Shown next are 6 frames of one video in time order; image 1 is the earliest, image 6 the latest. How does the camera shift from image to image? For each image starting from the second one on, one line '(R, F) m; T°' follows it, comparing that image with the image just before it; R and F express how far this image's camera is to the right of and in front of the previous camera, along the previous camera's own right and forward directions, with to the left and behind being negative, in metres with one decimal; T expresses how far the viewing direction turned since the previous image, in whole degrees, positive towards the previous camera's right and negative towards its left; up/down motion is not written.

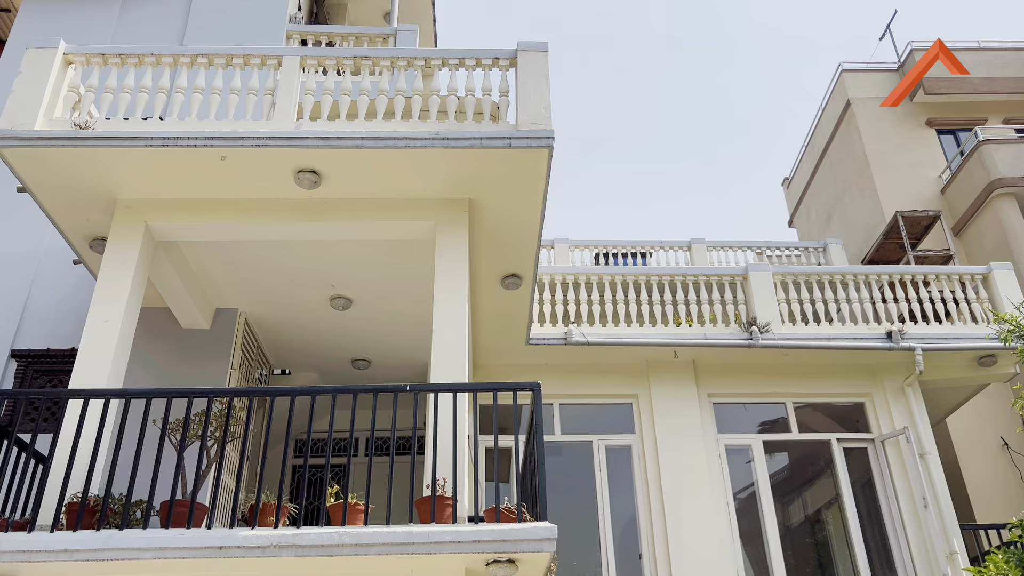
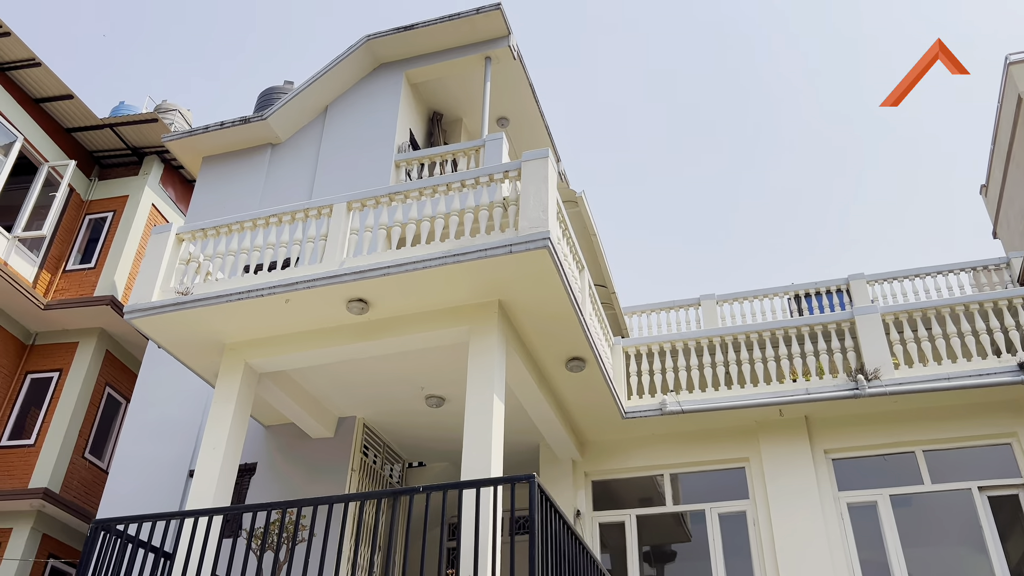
(+1.8, -0.2) m; -17°
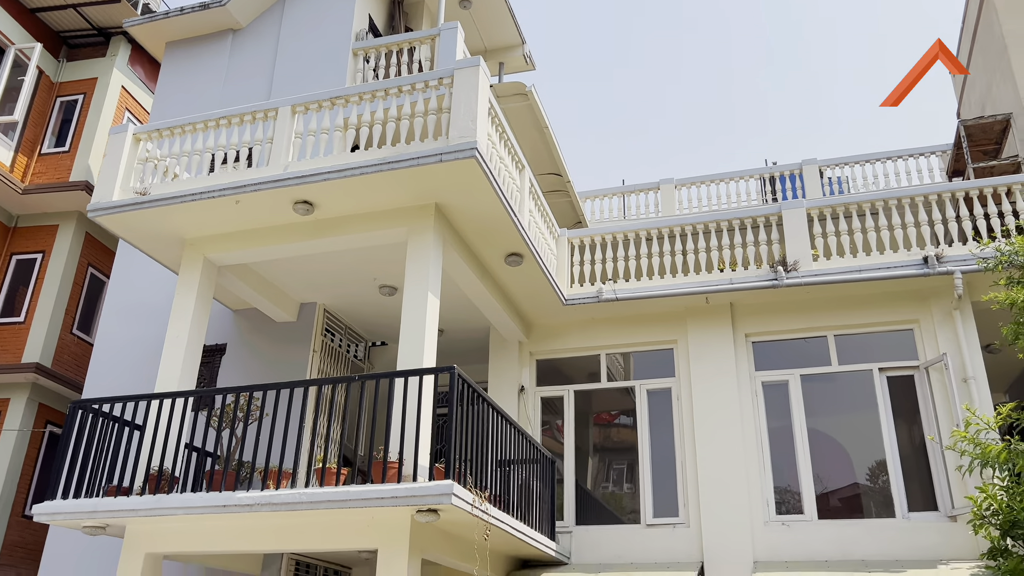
(+0.6, -0.5) m; 0°
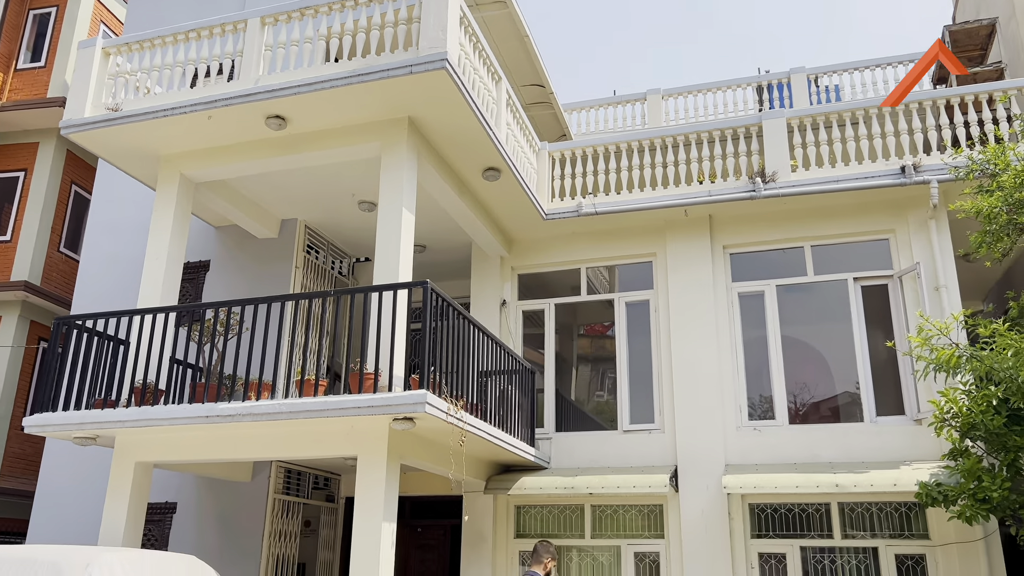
(+0.2, -0.1) m; 0°
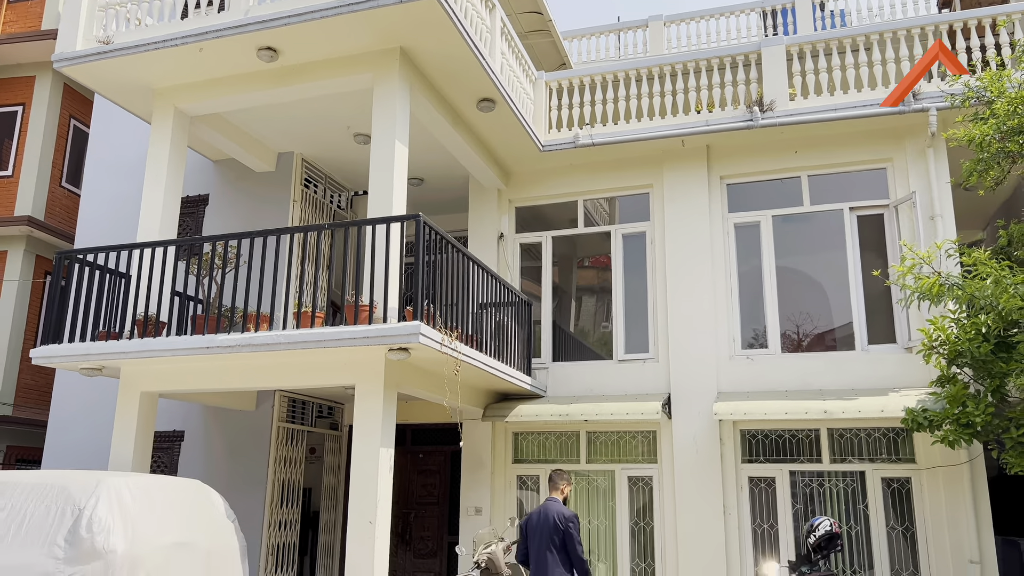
(+0.1, -0.1) m; -1°
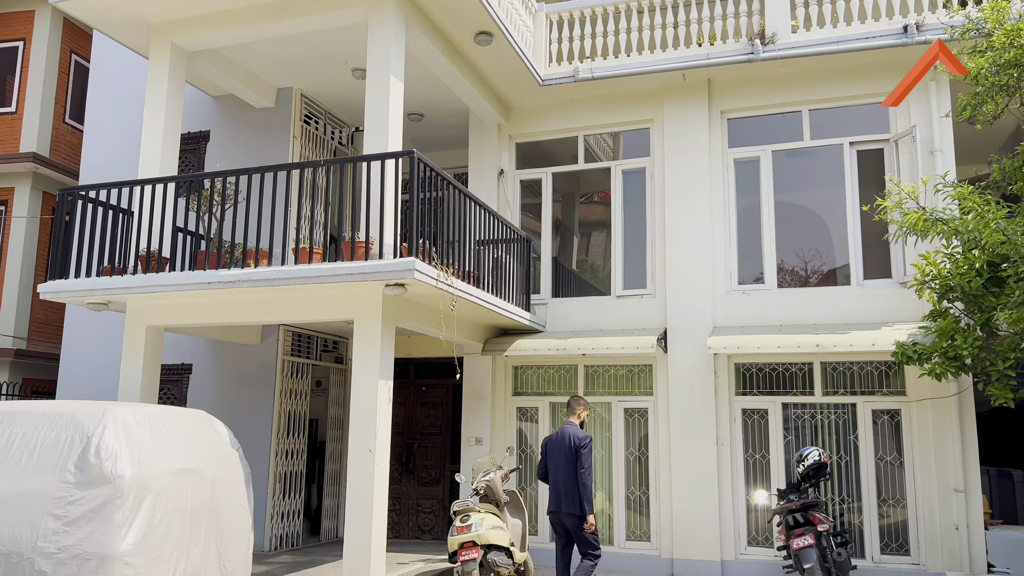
(+0.1, -0.1) m; -1°
